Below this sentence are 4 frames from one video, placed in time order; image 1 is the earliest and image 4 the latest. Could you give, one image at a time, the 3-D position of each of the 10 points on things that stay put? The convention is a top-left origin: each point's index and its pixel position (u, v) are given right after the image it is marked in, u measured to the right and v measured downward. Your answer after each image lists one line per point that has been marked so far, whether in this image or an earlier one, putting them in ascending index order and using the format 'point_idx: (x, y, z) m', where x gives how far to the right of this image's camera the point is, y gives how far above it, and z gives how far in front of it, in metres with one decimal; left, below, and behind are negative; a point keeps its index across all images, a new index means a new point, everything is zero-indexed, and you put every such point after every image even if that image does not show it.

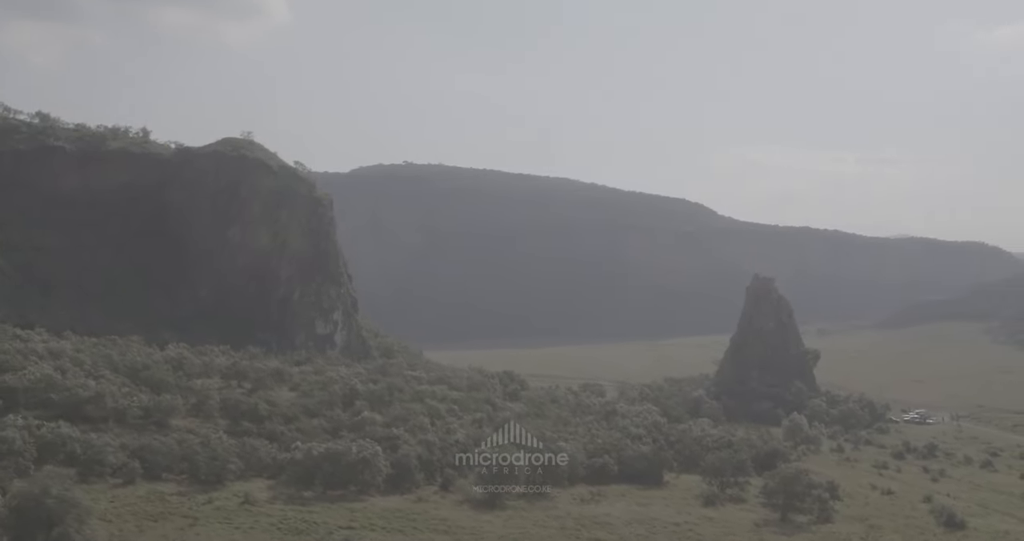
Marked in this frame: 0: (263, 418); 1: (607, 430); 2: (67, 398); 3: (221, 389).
0: (-4.9, -3.0, +16.6) m
1: (+2.3, -3.8, +19.9) m
2: (-8.1, -2.3, +15.1) m
3: (-6.7, -2.8, +19.2) m
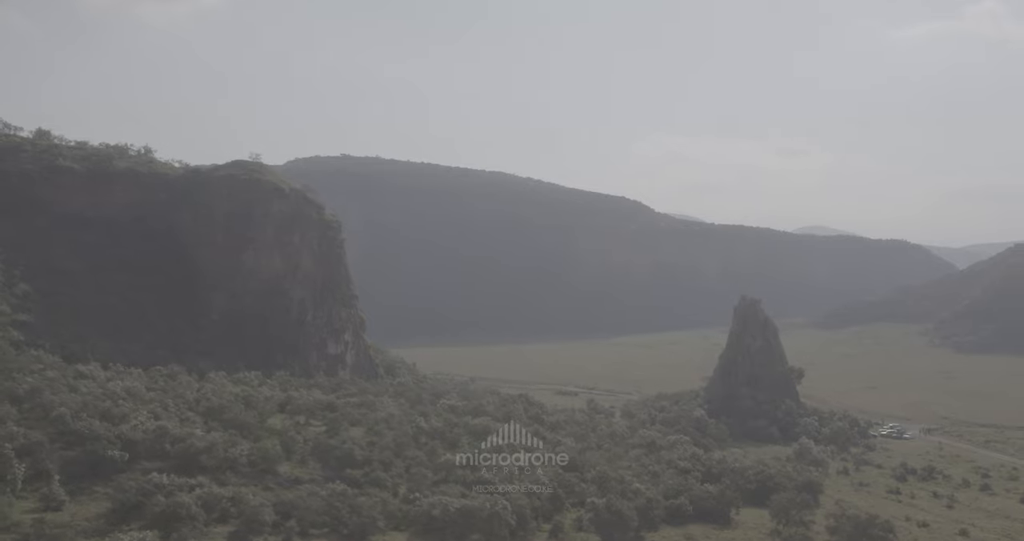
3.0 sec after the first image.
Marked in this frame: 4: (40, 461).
0: (-3.2, -4.1, +17.5) m
1: (+3.8, -5.0, +21.3) m
2: (-6.3, -3.4, +15.9) m
3: (-5.2, -3.9, +20.0) m
4: (-8.2, -3.3, +14.4) m
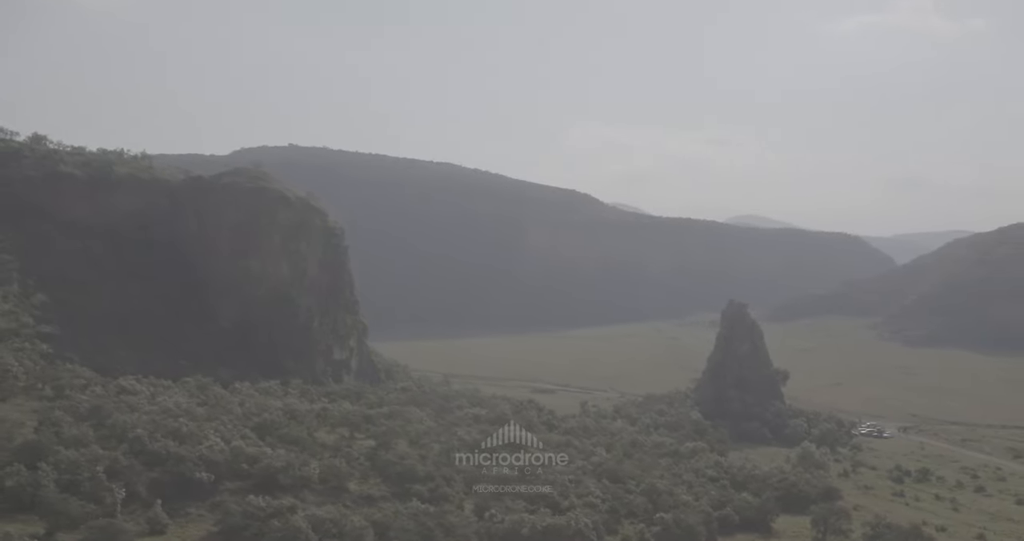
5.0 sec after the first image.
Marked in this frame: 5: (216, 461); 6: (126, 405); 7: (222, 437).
0: (-2.0, -4.6, +18.2) m
1: (+4.8, -5.5, +22.3) m
2: (-4.9, -3.9, +16.4) m
3: (-4.1, -4.3, +20.6) m
4: (-6.8, -3.9, +14.9) m
5: (-5.8, -3.7, +16.3) m
6: (-9.2, -3.2, +19.6) m
7: (-6.4, -3.6, +18.1) m
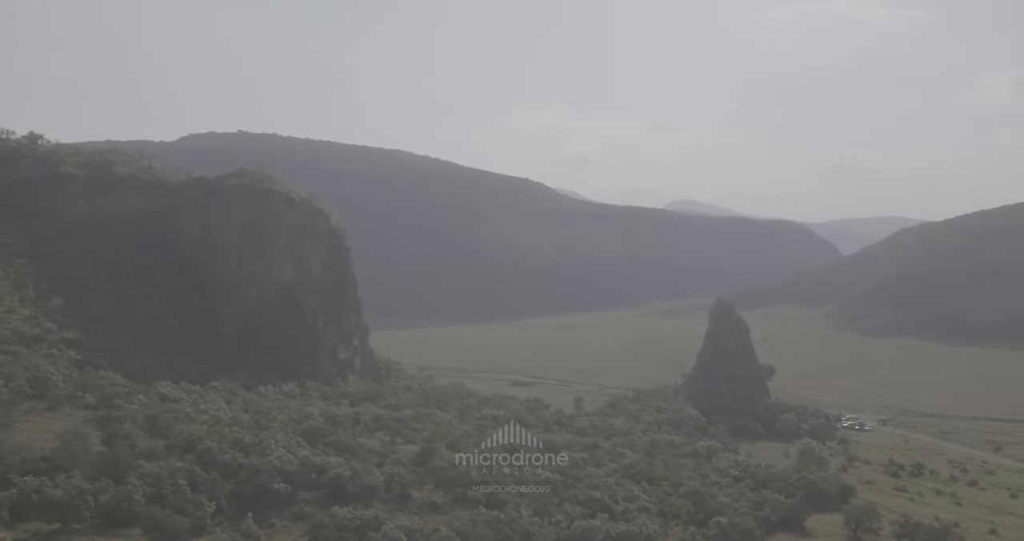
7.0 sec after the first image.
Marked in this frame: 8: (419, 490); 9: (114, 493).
0: (-0.8, -4.9, +18.9) m
1: (+5.7, -5.7, +23.3) m
2: (-3.7, -4.2, +16.9) m
3: (-3.0, -4.6, +21.2) m
4: (-5.4, -4.2, +15.3) m
5: (-4.6, -4.1, +16.7) m
6: (-8.0, -3.5, +19.9) m
7: (-5.2, -3.9, +18.5) m
8: (-2.1, -4.8, +18.3) m
9: (-6.8, -3.8, +14.3) m
